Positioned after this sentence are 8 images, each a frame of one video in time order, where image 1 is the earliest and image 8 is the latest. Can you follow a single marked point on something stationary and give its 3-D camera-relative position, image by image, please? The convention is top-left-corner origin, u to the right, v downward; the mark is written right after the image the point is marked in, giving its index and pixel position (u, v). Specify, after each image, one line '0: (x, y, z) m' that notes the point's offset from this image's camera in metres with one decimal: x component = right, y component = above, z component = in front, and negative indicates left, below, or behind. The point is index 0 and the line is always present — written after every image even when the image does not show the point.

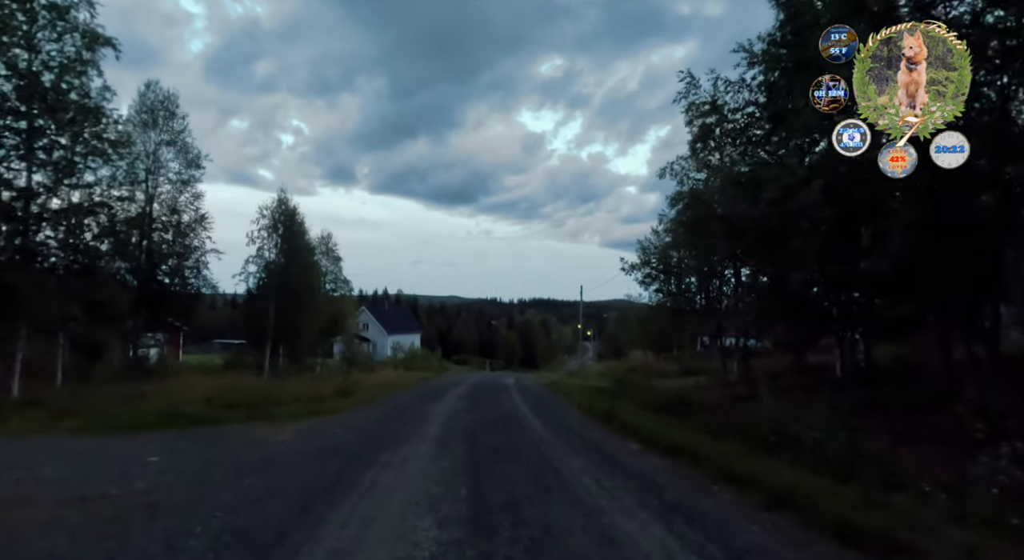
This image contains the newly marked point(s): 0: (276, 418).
0: (-5.5, -3.3, +14.4) m
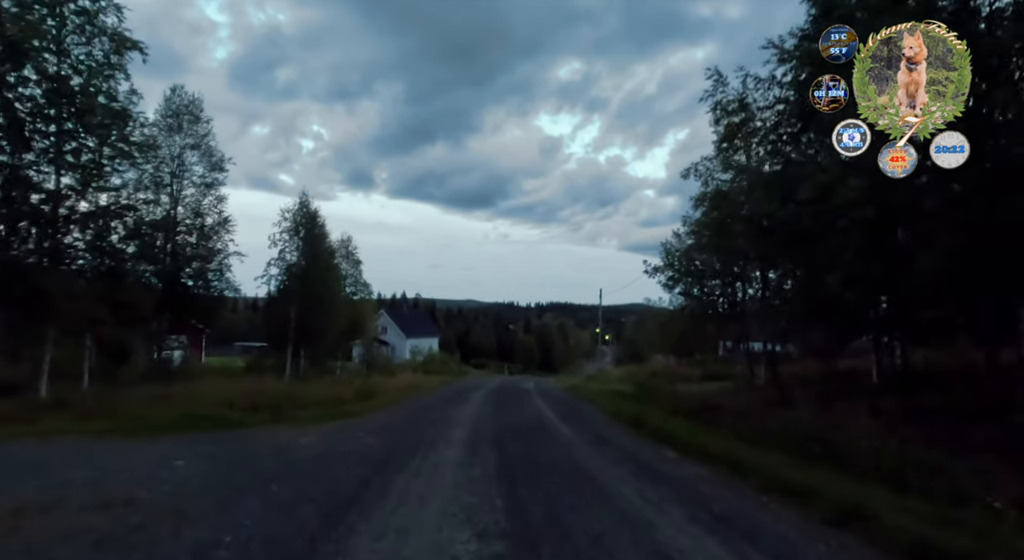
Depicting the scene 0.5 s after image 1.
0: (-4.9, -3.3, +14.3) m
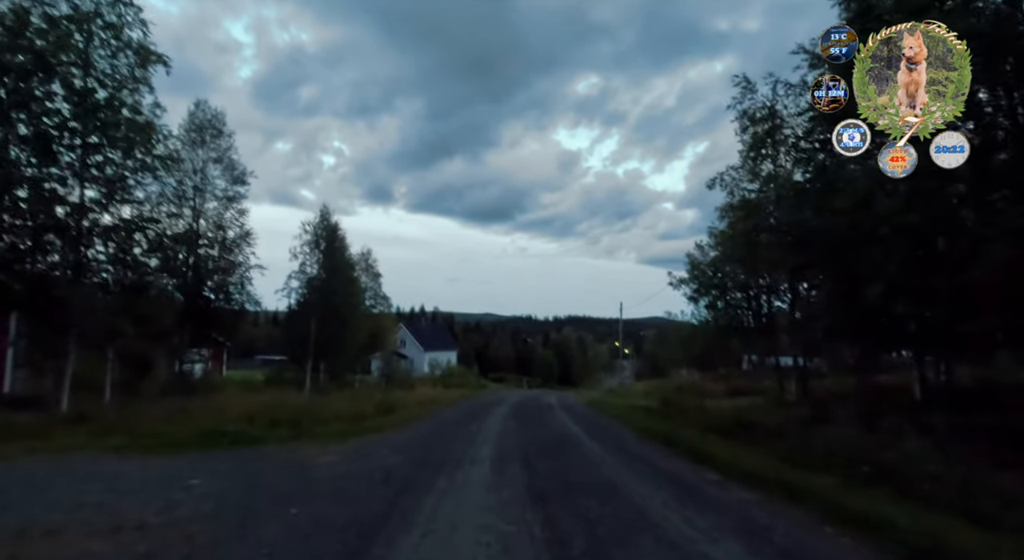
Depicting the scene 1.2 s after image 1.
0: (-4.3, -3.6, +13.9) m
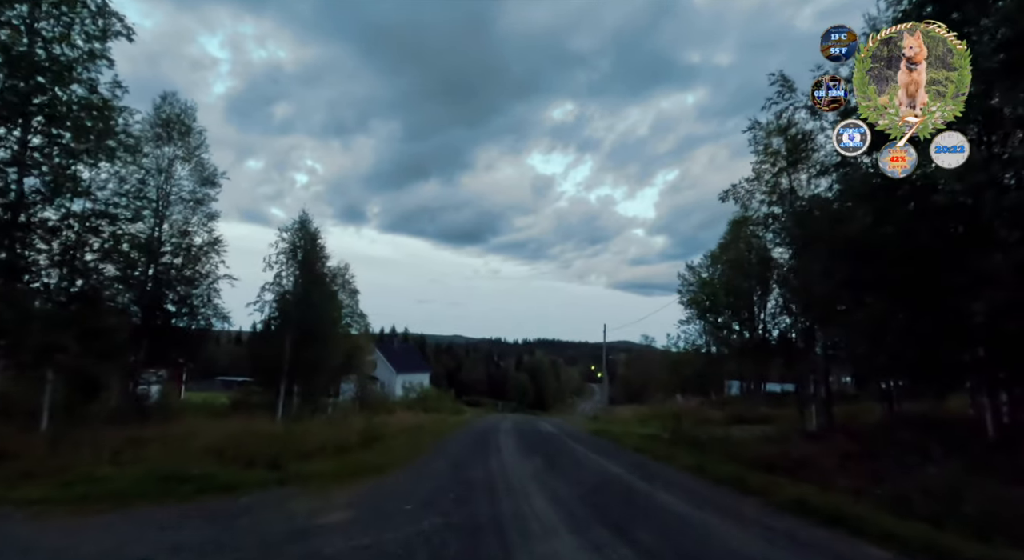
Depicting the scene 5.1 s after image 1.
0: (-3.7, -3.7, +11.1) m
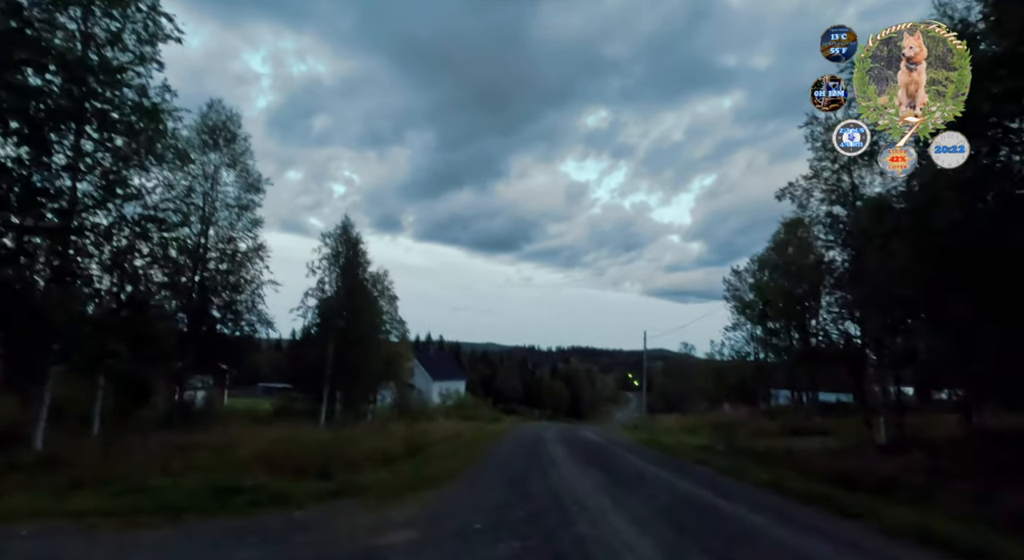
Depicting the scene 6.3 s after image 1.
0: (-2.6, -3.7, +10.5) m
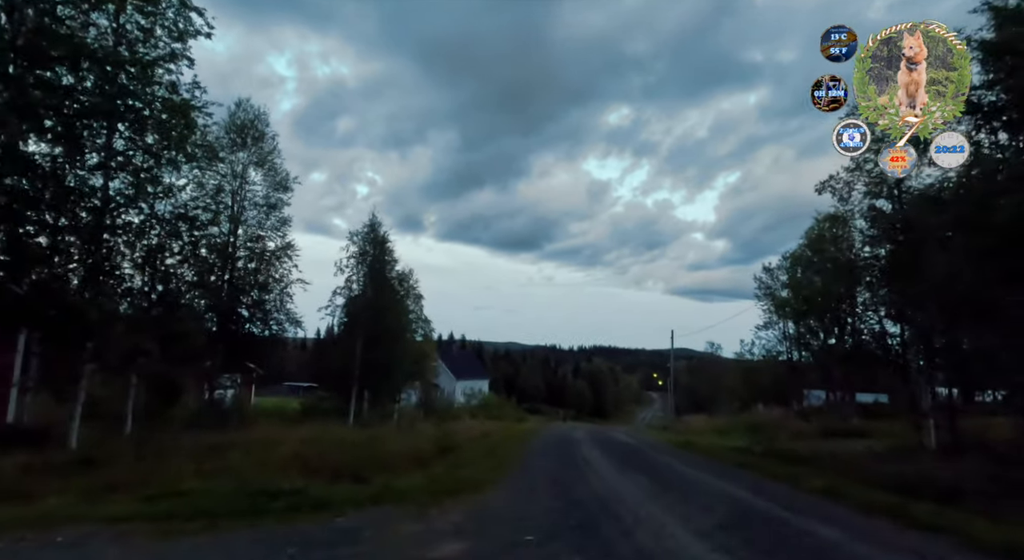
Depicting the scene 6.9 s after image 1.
0: (-1.8, -3.6, +10.1) m
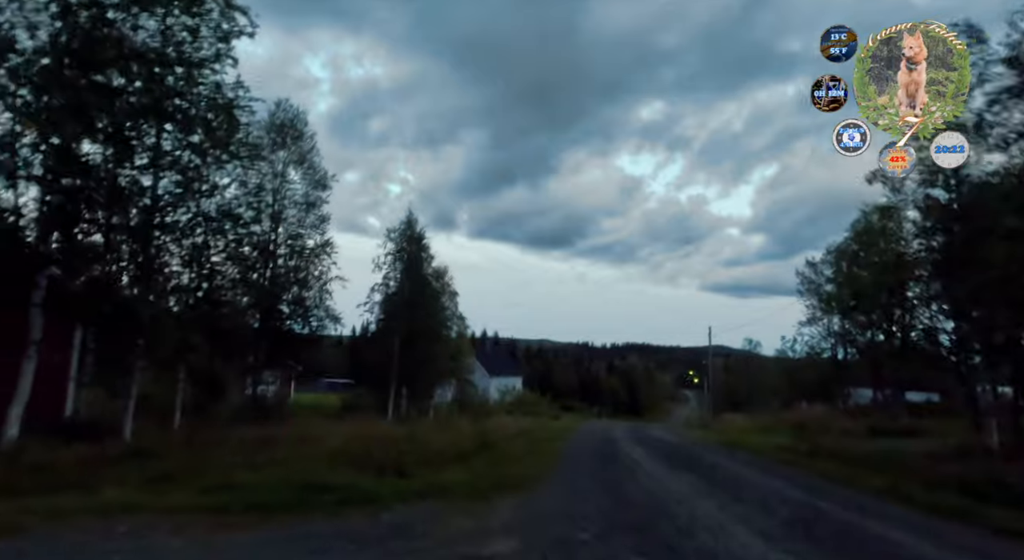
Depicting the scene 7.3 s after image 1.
0: (-1.0, -3.5, +10.0) m
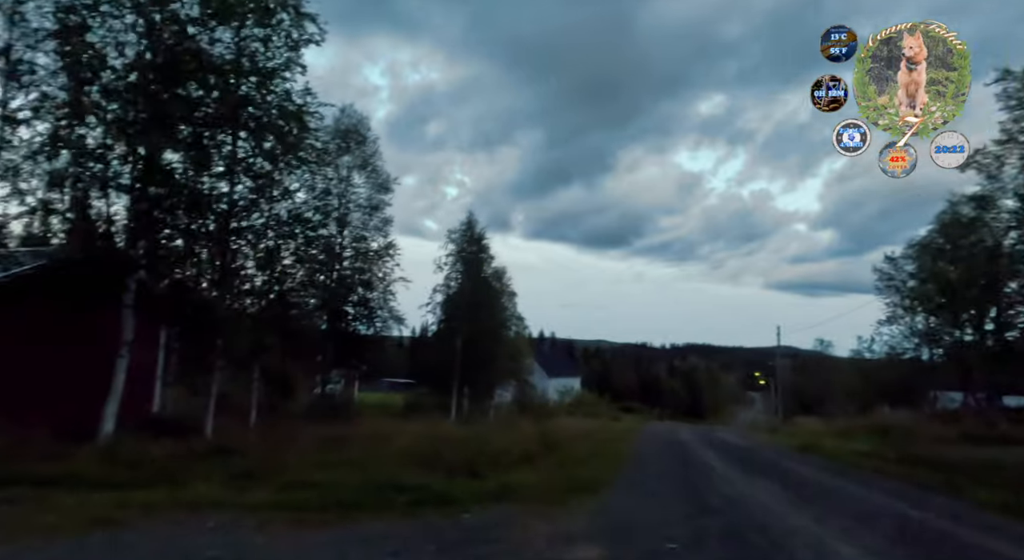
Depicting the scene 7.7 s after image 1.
0: (+0.2, -3.5, +9.8) m
